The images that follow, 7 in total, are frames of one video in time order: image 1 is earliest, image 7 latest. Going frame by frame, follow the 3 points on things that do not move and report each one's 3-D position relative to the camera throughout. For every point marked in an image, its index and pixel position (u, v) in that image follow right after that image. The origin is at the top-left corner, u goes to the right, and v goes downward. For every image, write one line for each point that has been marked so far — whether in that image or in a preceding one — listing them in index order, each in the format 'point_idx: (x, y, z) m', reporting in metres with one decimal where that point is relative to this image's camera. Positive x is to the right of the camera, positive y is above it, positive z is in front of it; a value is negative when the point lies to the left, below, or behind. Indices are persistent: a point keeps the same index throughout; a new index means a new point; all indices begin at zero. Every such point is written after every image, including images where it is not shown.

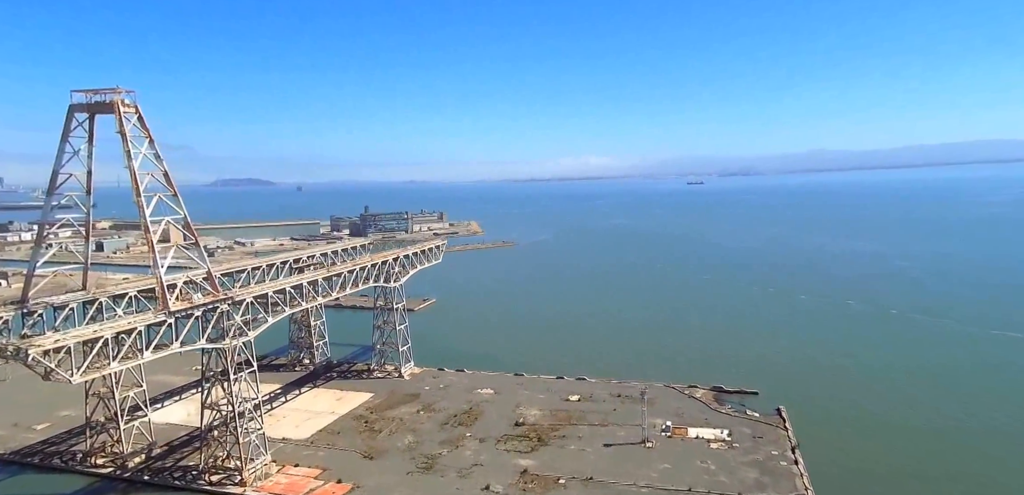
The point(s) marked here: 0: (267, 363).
0: (-6.9, -3.3, +17.1) m
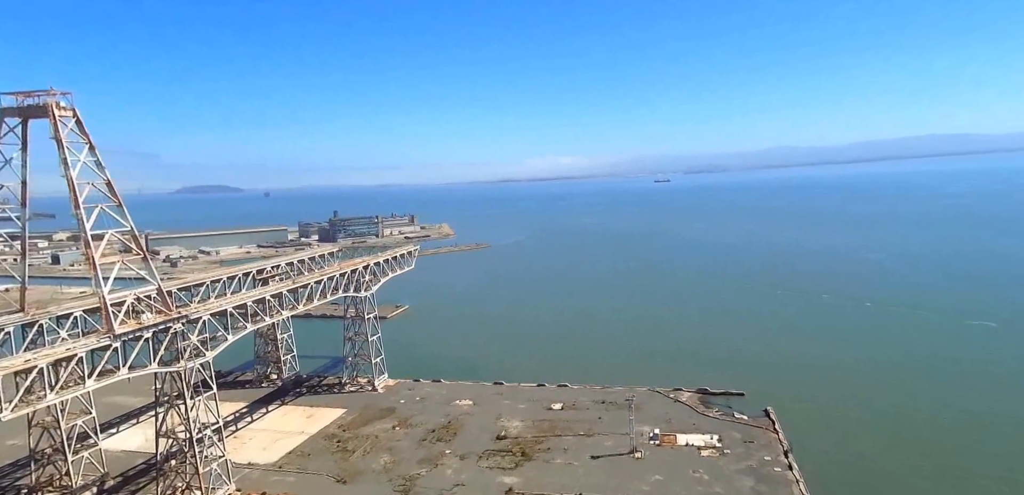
0: (-7.5, -3.5, +16.2) m
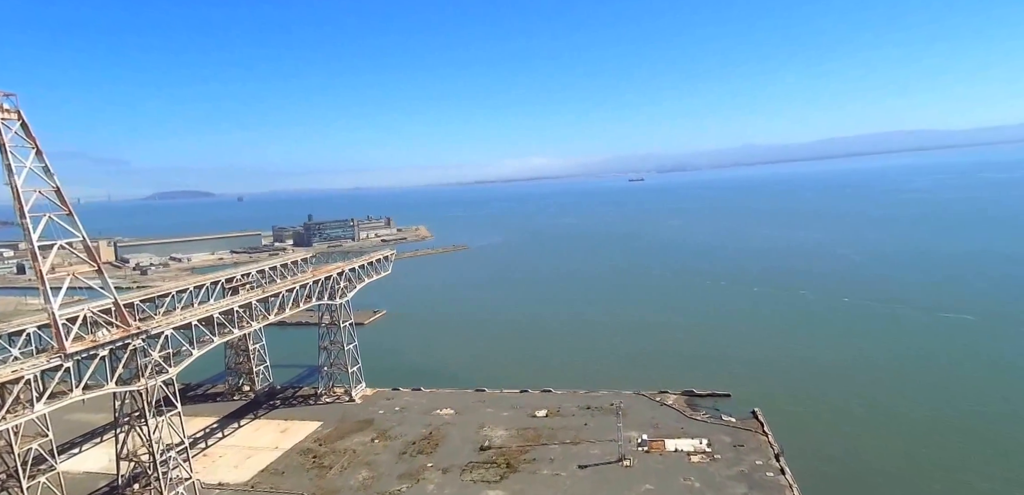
0: (-7.9, -3.7, +15.6) m
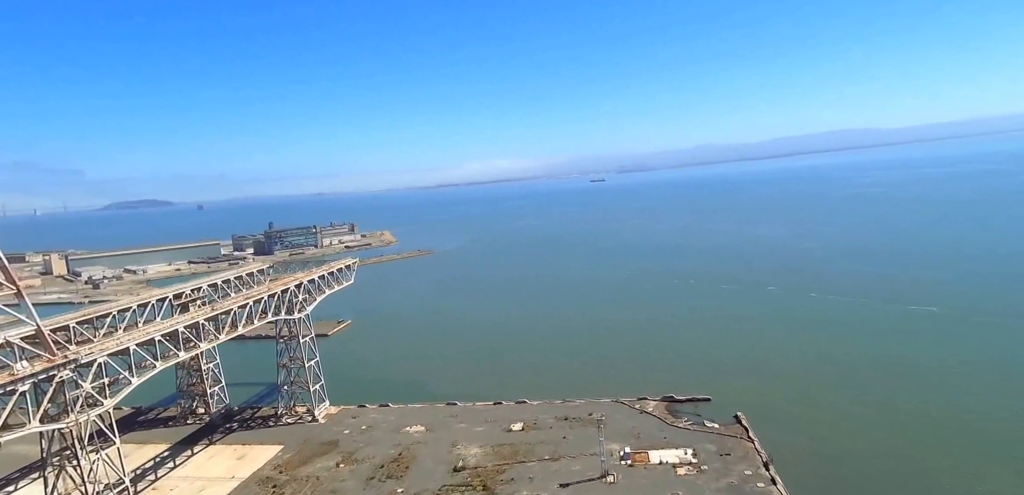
0: (-8.6, -4.1, +14.5) m
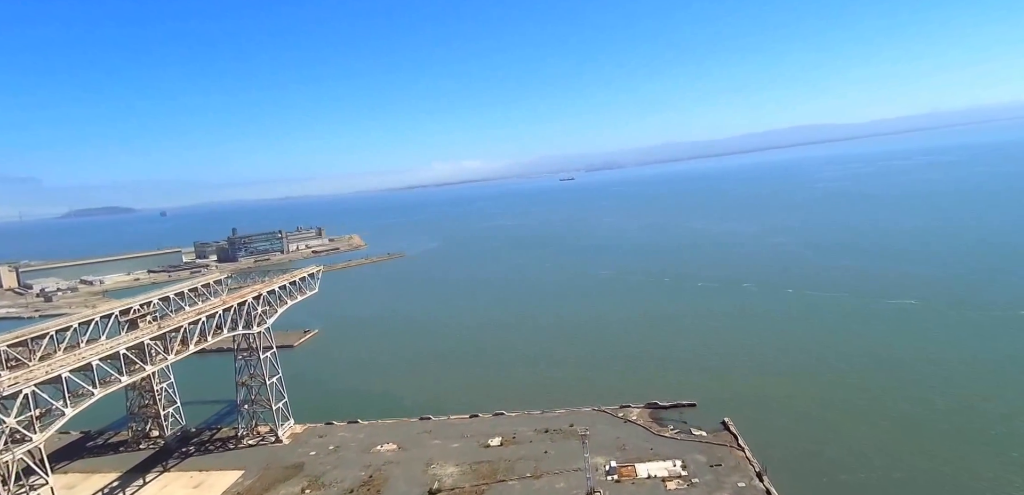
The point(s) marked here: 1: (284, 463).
0: (-9.1, -4.3, +13.4) m
1: (-4.4, -4.1, +11.8) m
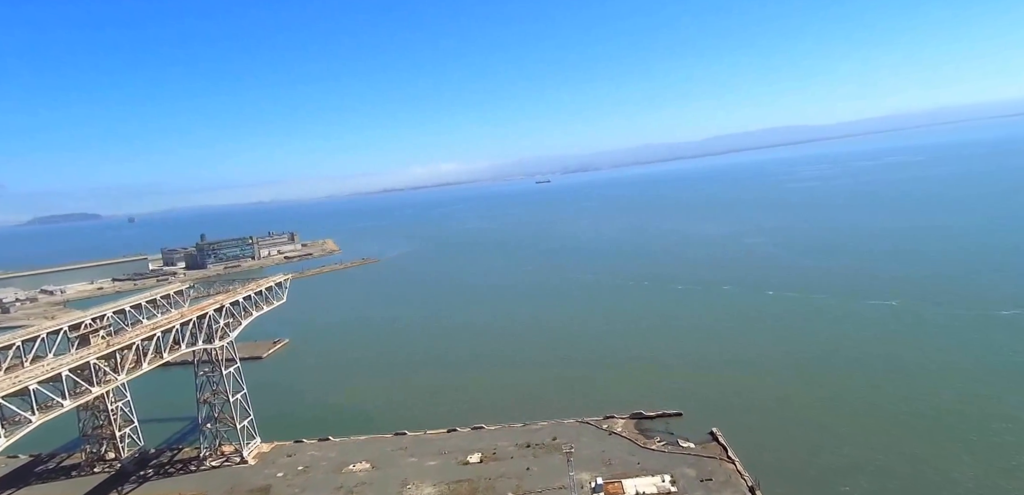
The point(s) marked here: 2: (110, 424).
0: (-9.5, -4.6, +12.5) m
1: (-4.7, -4.3, +11.0) m
2: (-8.1, -3.6, +12.3) m
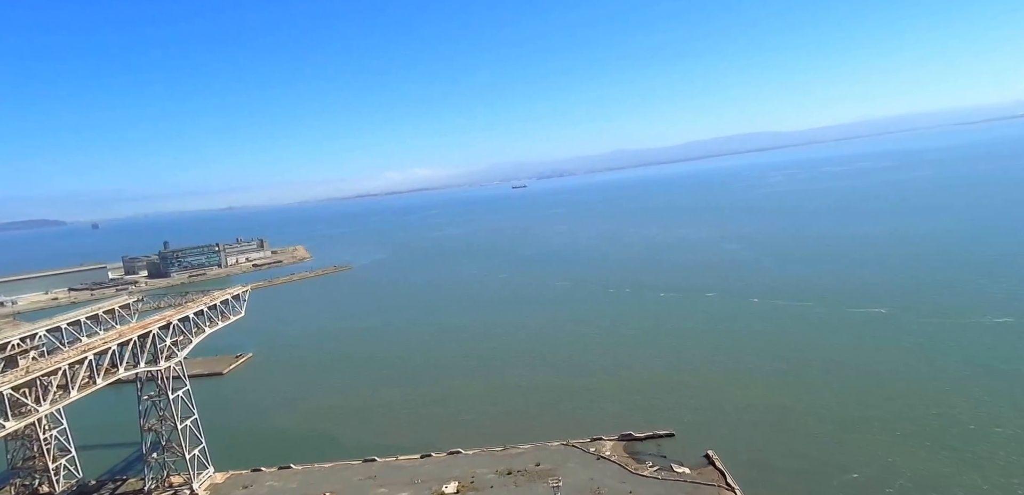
0: (-9.9, -4.8, +11.2) m
1: (-5.1, -4.4, +9.9) m
2: (-8.5, -3.7, +11.1) m
